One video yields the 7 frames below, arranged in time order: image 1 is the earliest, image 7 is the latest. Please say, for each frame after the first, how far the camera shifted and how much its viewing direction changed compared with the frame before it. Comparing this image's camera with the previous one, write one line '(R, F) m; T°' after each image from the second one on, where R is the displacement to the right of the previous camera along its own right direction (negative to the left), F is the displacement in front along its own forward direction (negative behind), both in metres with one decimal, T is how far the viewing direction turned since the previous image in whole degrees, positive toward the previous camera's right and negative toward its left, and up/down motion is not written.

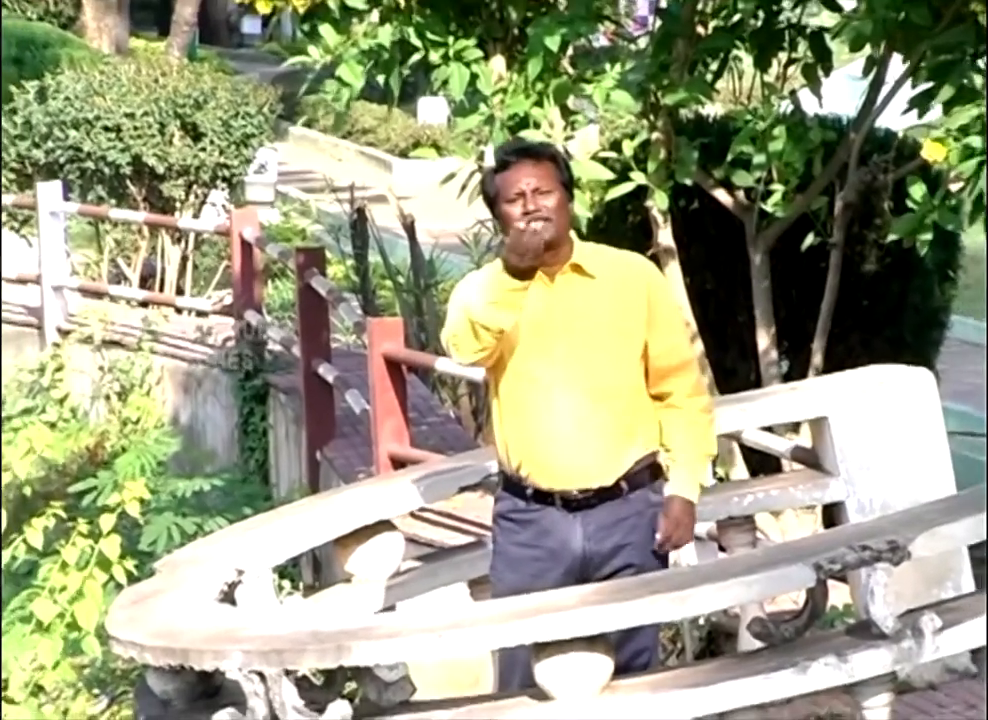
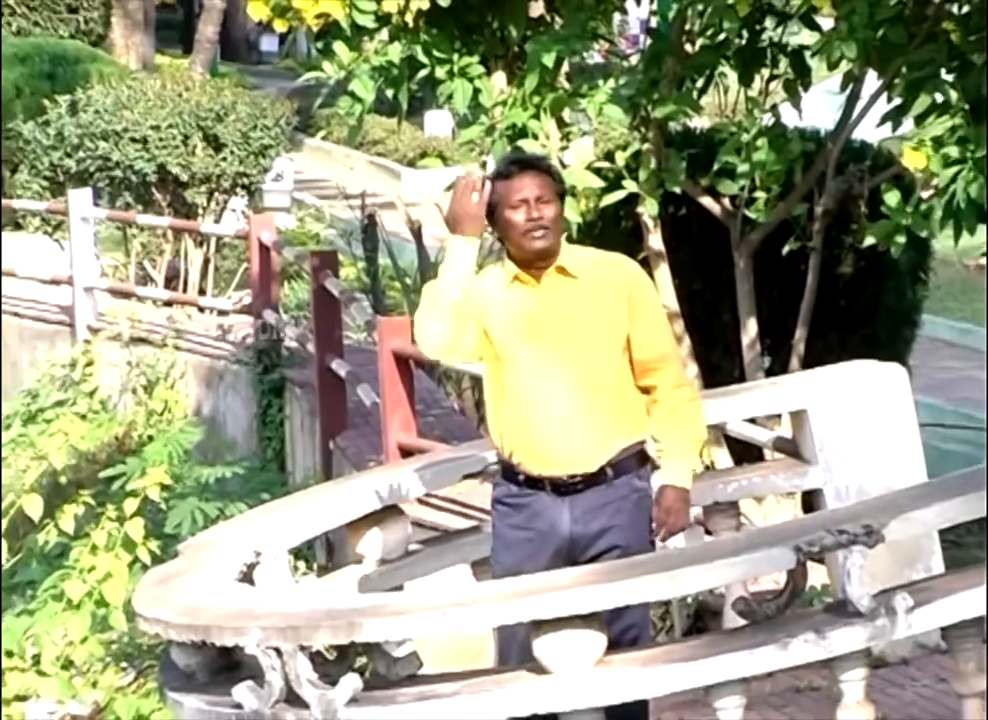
(0.0, -0.3) m; 0°
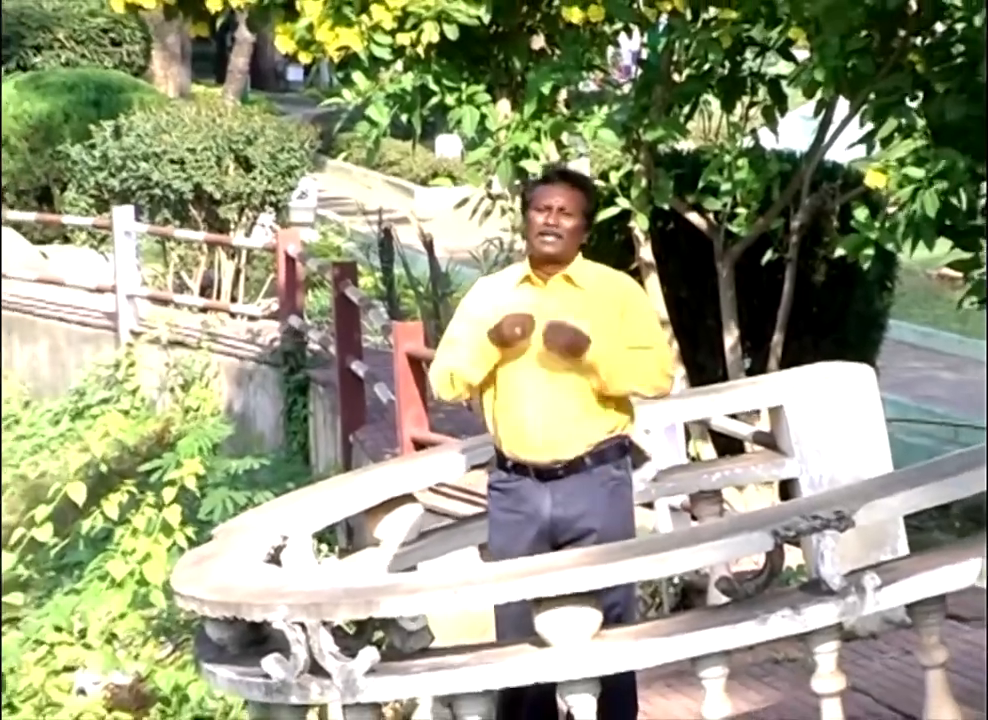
(0.0, -0.4) m; 0°
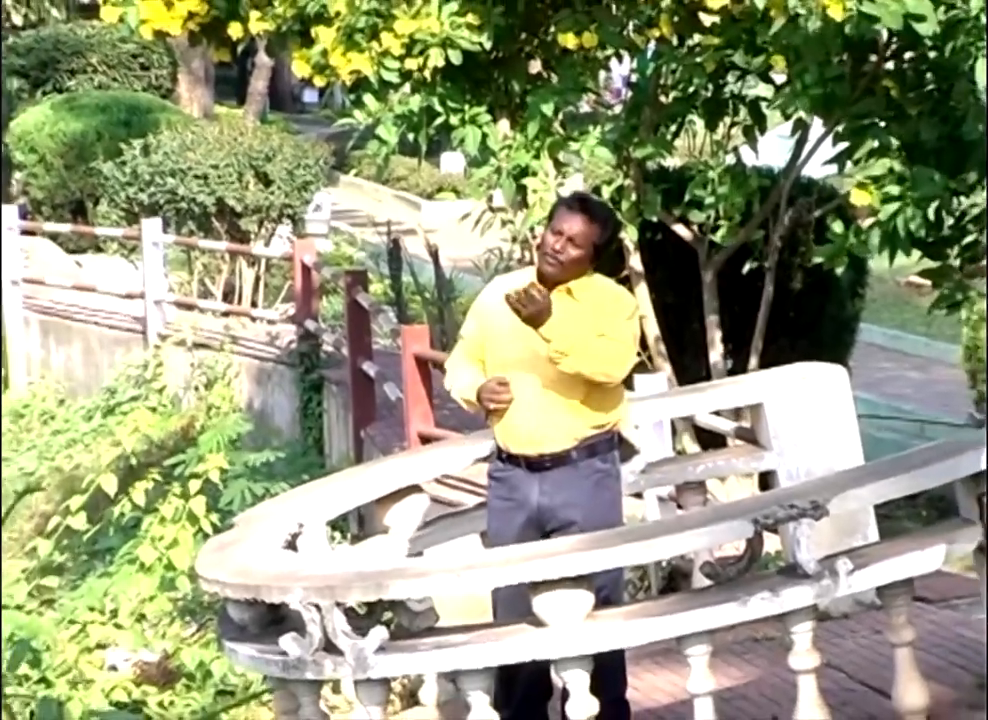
(0.0, -0.3) m; 0°
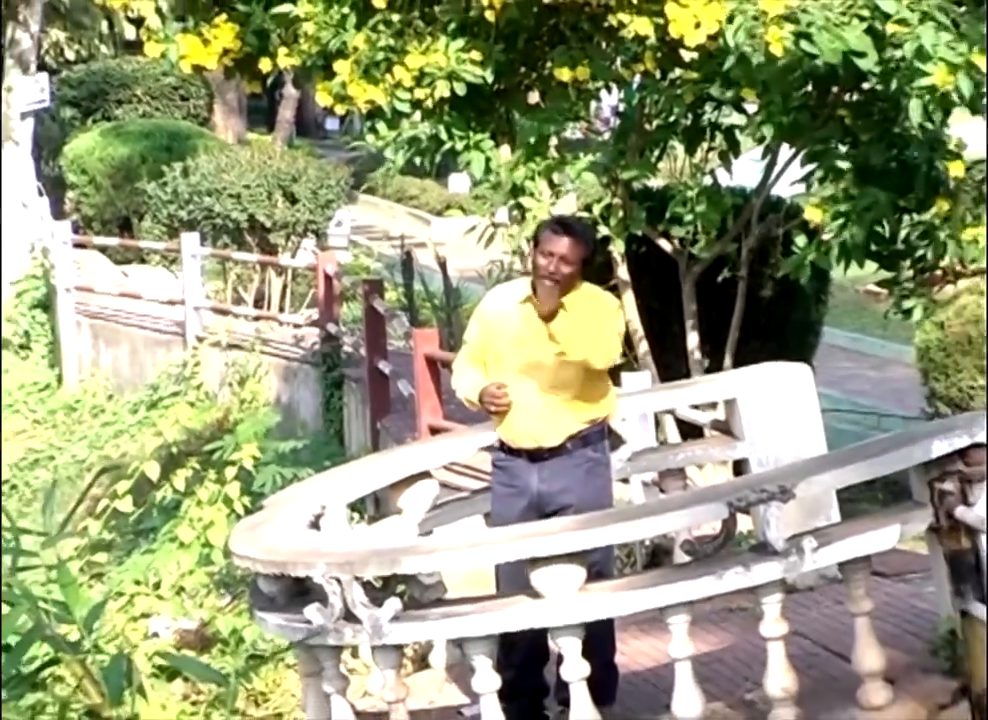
(0.0, -0.6) m; 0°
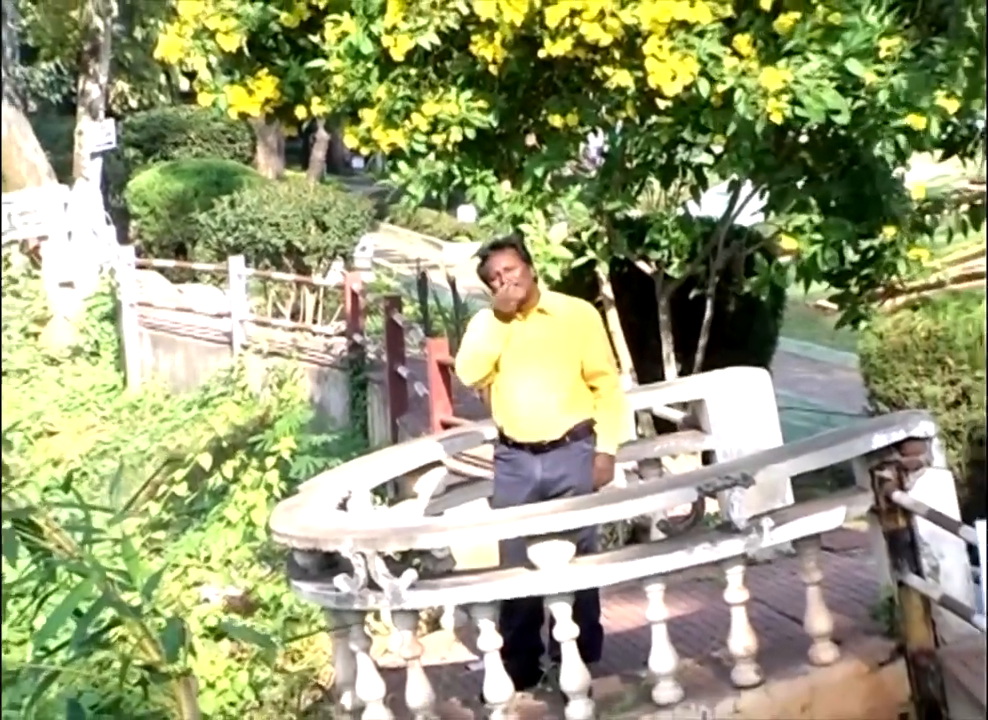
(+0.1, -0.9) m; -1°
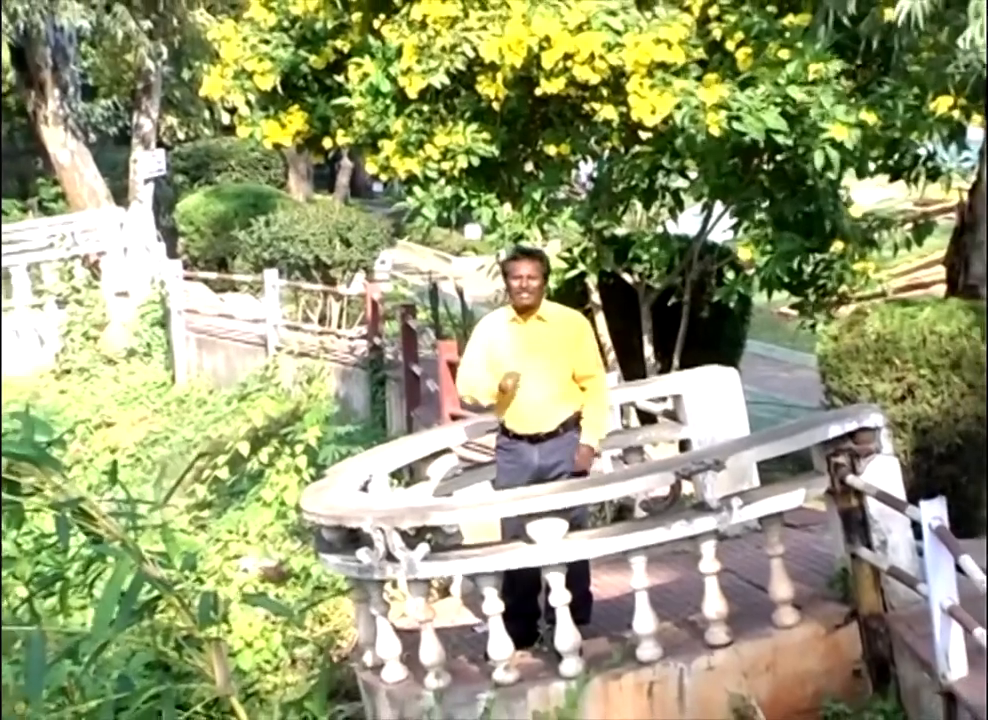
(+0.1, -0.9) m; -1°
